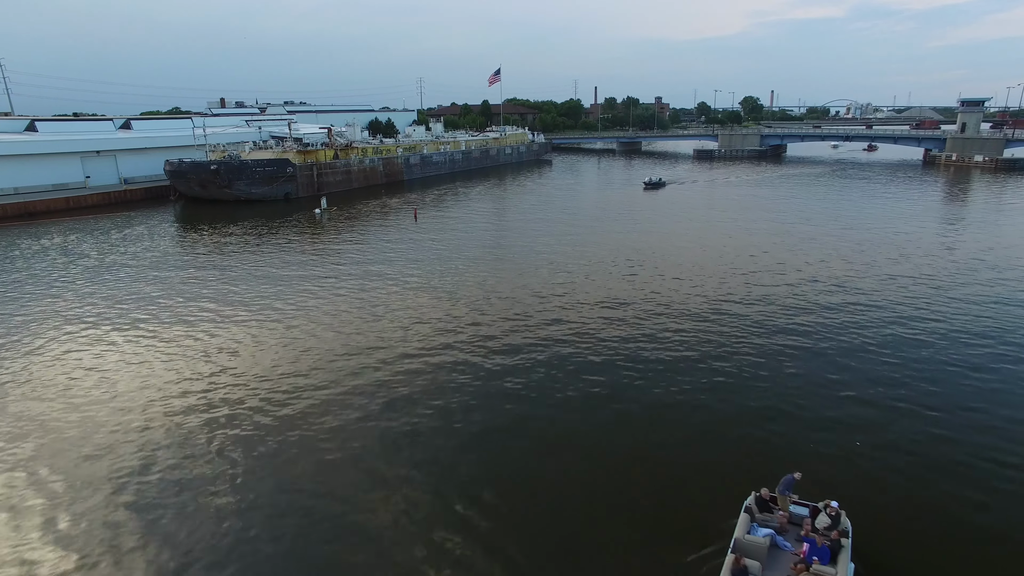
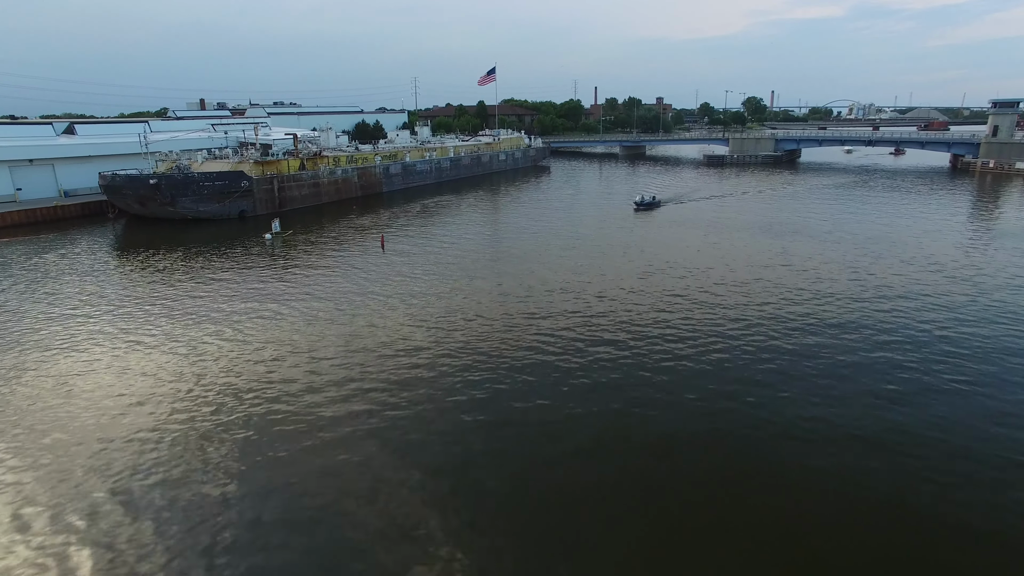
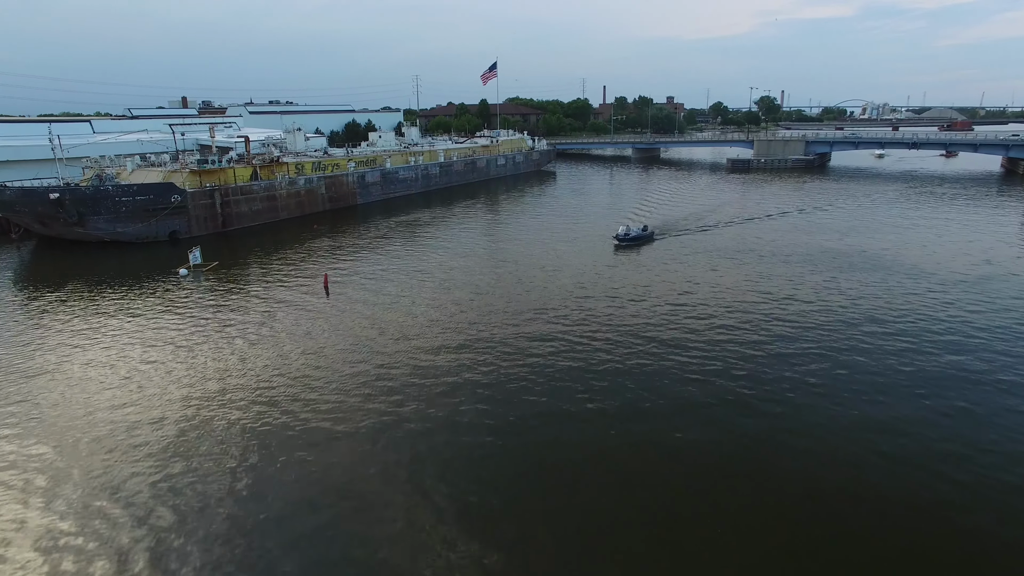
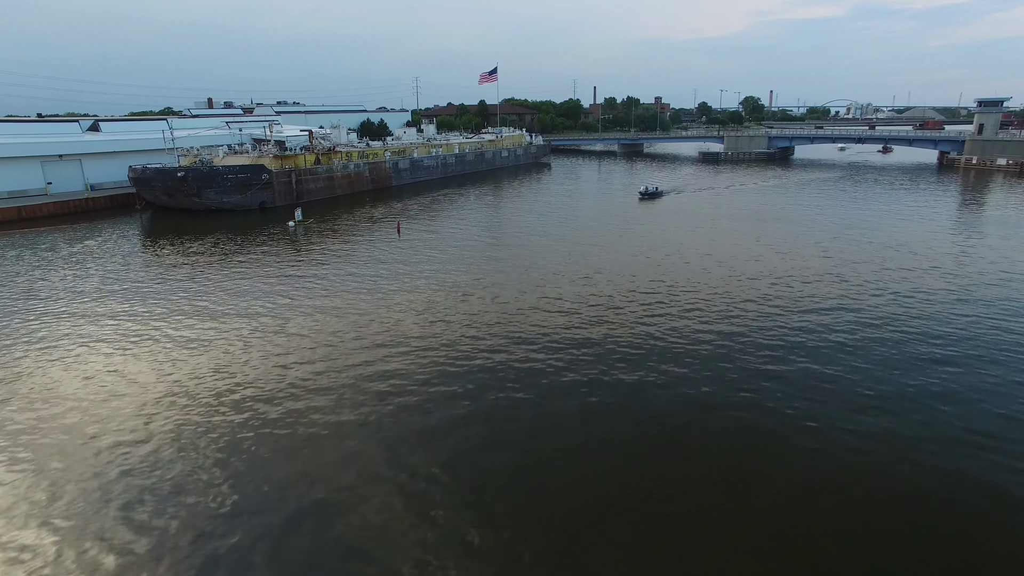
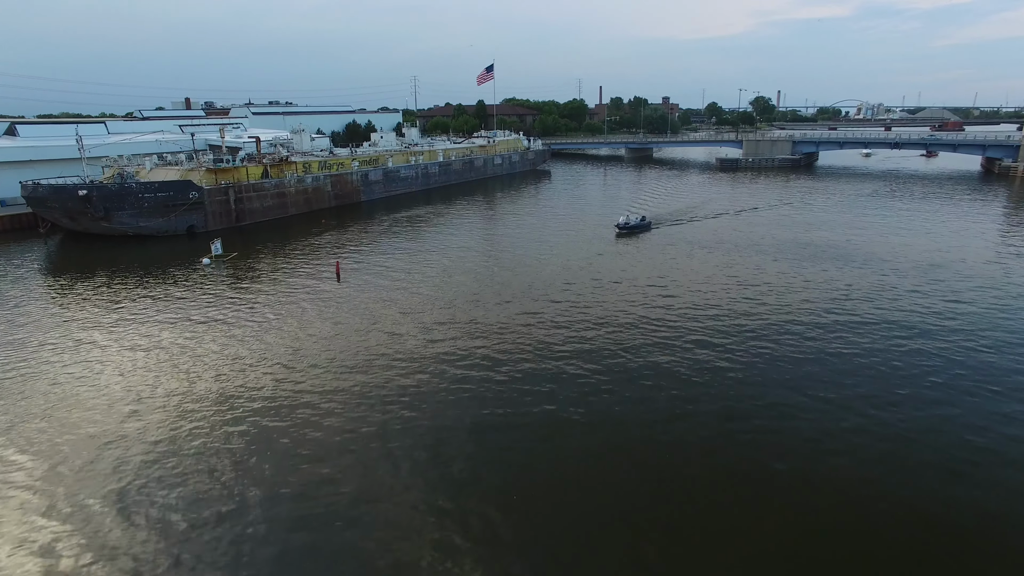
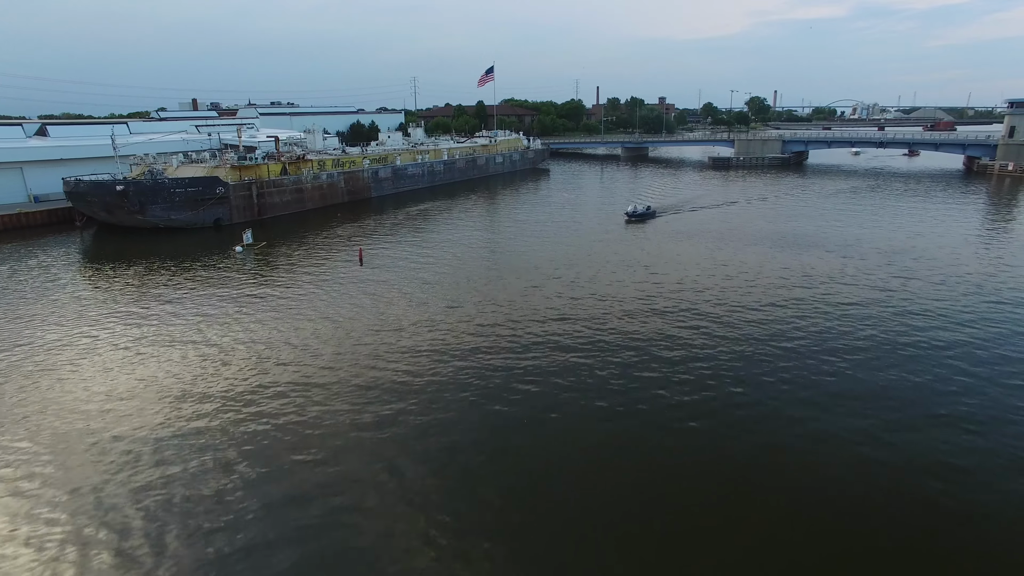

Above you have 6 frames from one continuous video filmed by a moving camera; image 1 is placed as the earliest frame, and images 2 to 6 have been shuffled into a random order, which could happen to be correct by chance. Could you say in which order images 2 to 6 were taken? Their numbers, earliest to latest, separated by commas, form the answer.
4, 2, 6, 5, 3
